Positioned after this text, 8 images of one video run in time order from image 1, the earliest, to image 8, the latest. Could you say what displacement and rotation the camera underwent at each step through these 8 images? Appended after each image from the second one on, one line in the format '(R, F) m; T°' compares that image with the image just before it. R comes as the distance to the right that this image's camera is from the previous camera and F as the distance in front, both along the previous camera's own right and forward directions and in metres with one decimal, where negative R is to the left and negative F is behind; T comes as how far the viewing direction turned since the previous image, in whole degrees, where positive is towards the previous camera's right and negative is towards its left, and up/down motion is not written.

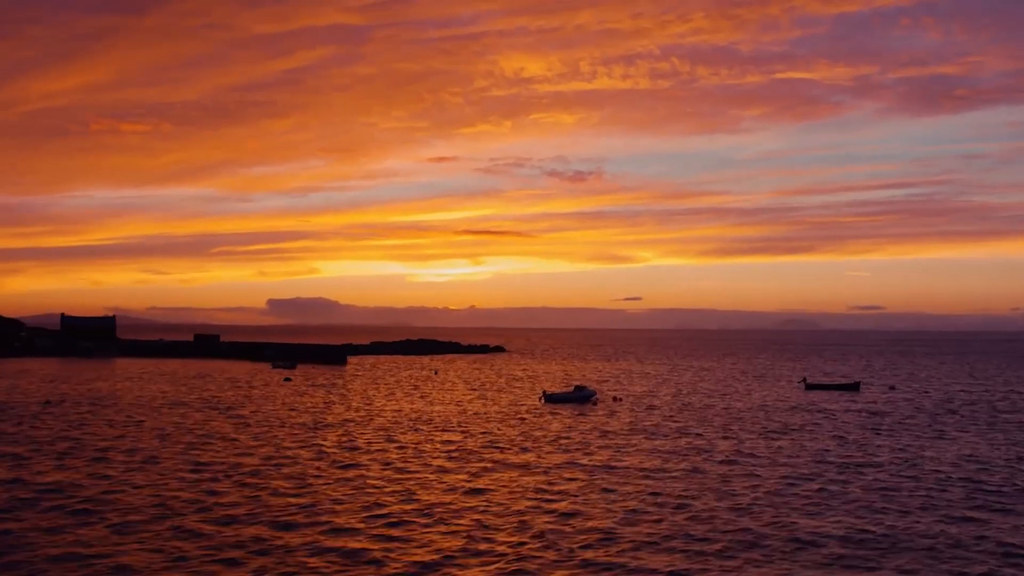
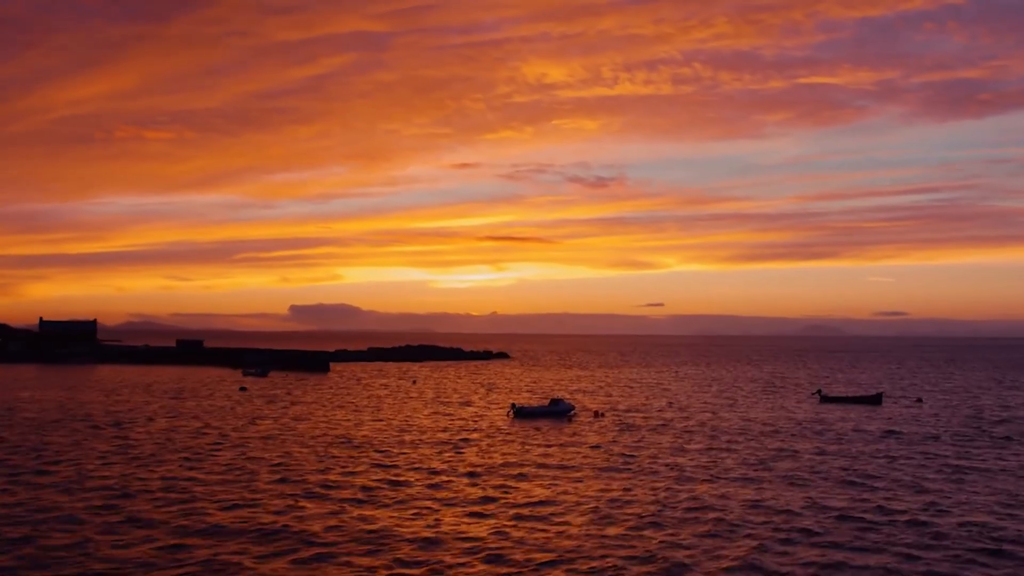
(+1.5, +3.1) m; -1°
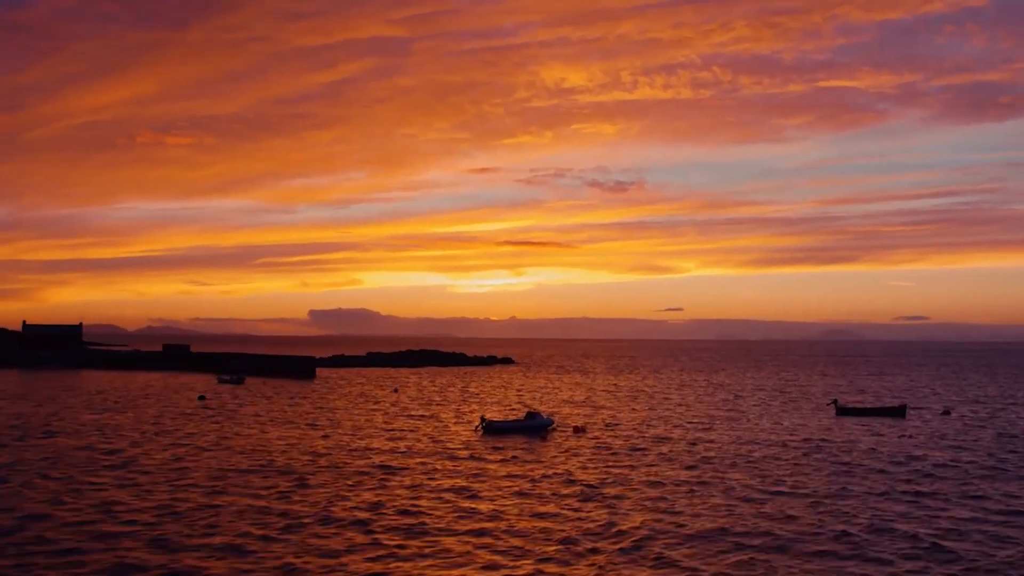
(+1.1, +2.6) m; -1°
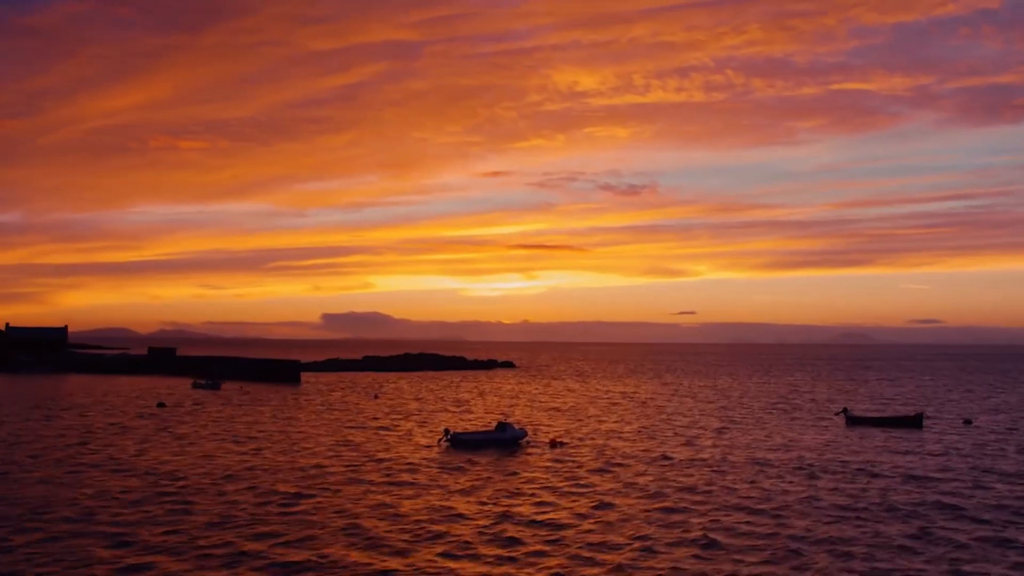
(+0.9, +2.0) m; -1°
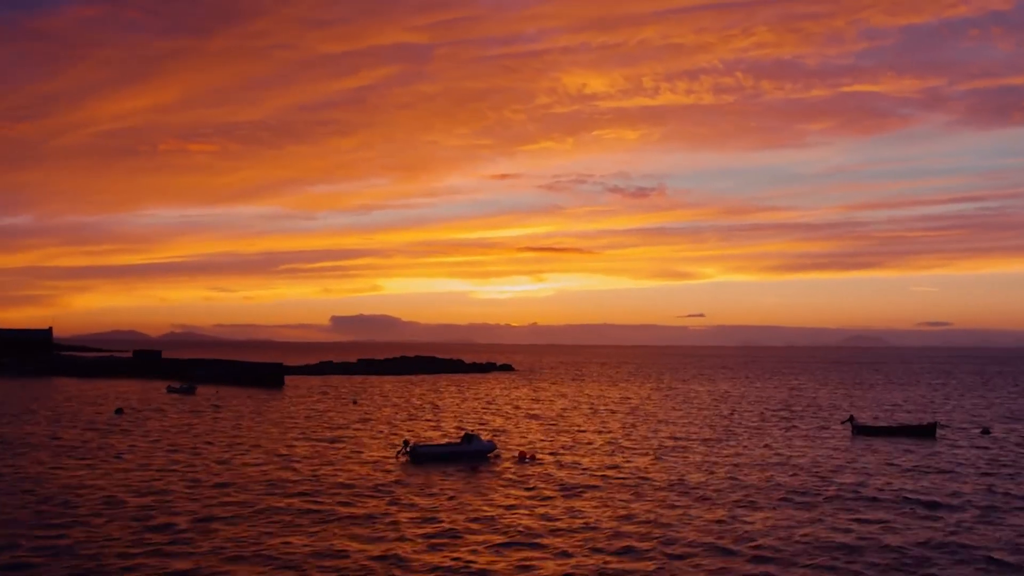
(+0.8, +1.6) m; -1°
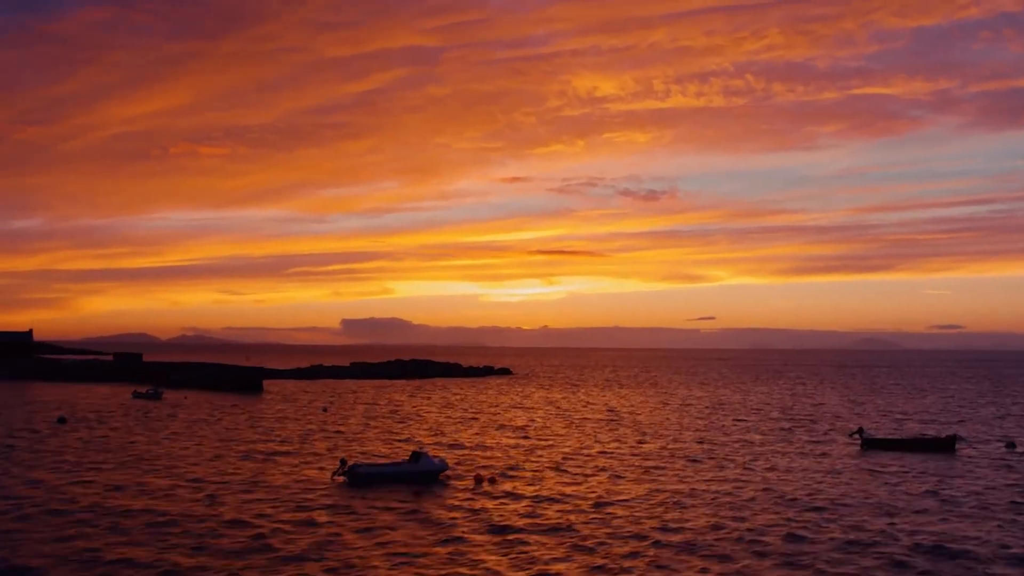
(+0.9, +2.0) m; -1°
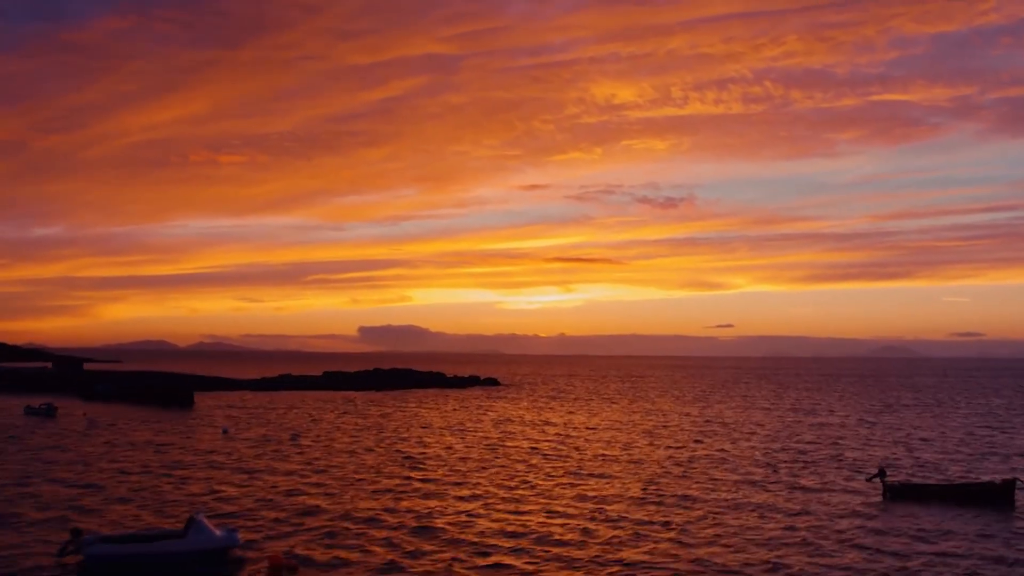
(-0.2, +1.3) m; -1°
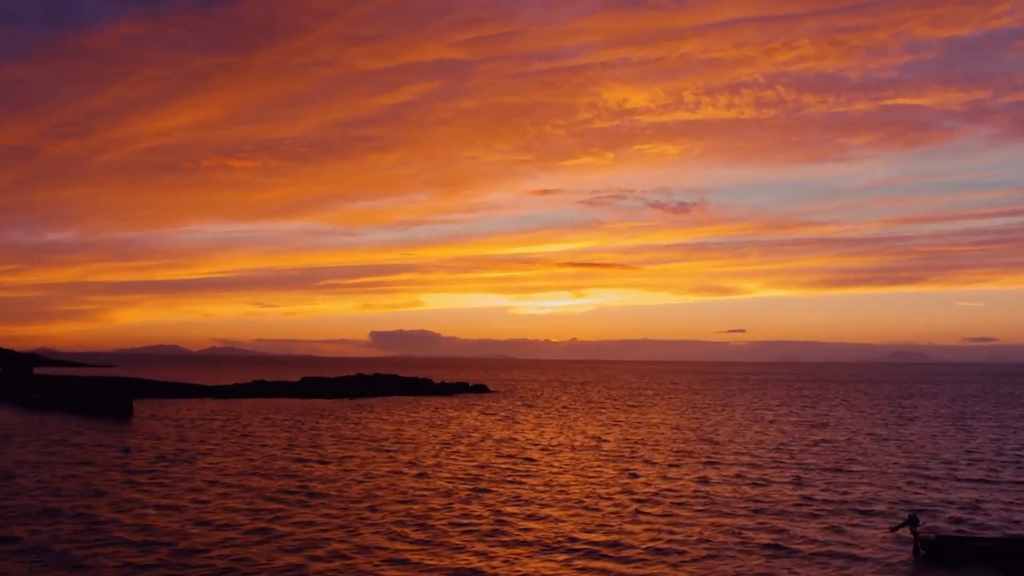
(+1.1, +0.2) m; -1°
